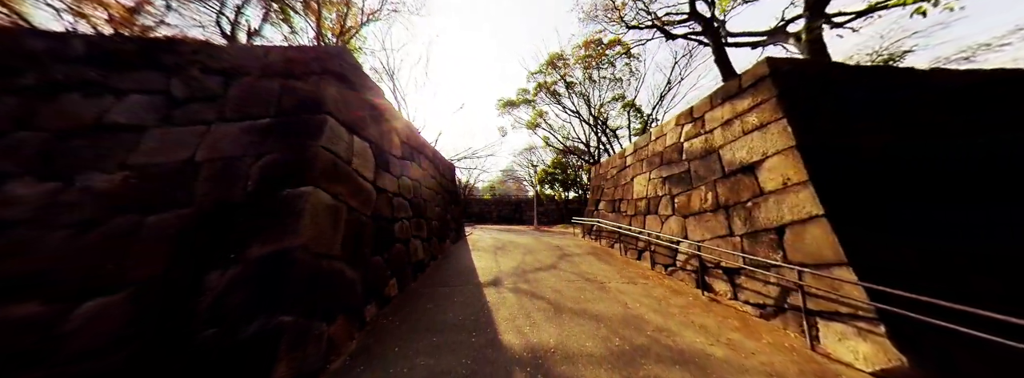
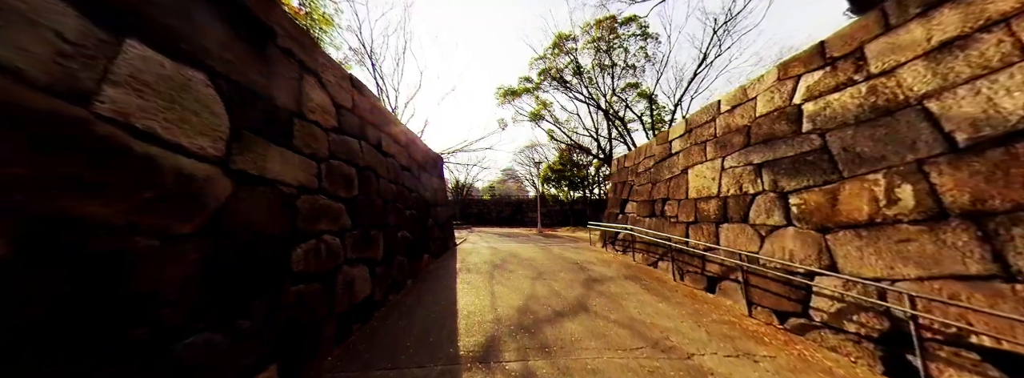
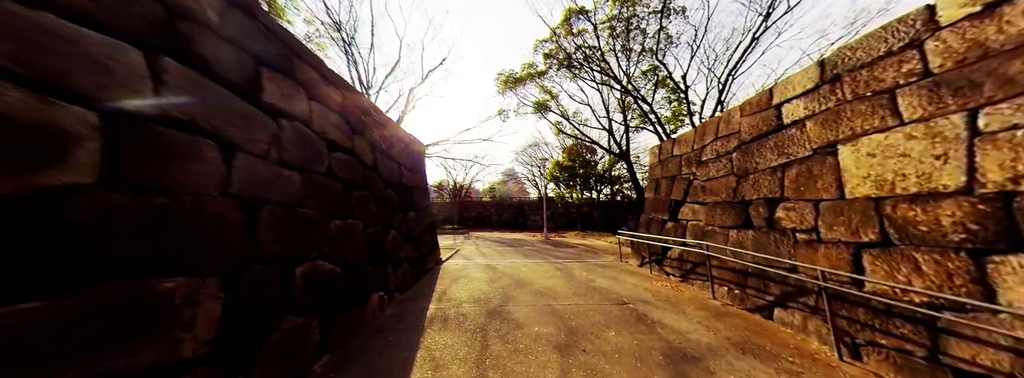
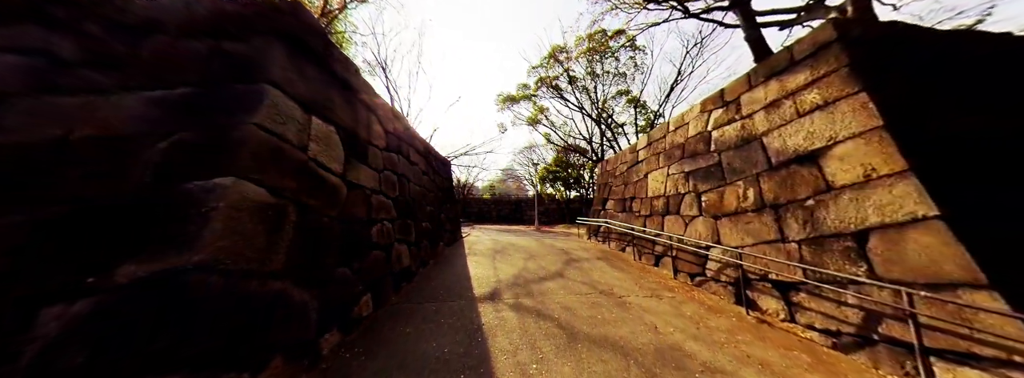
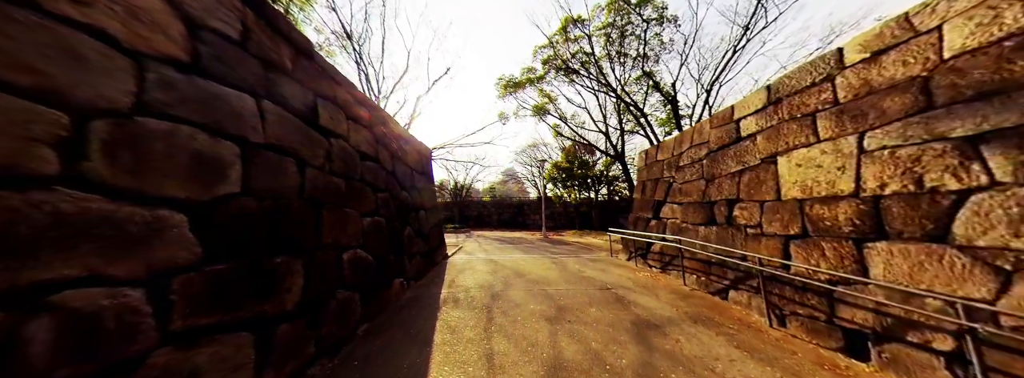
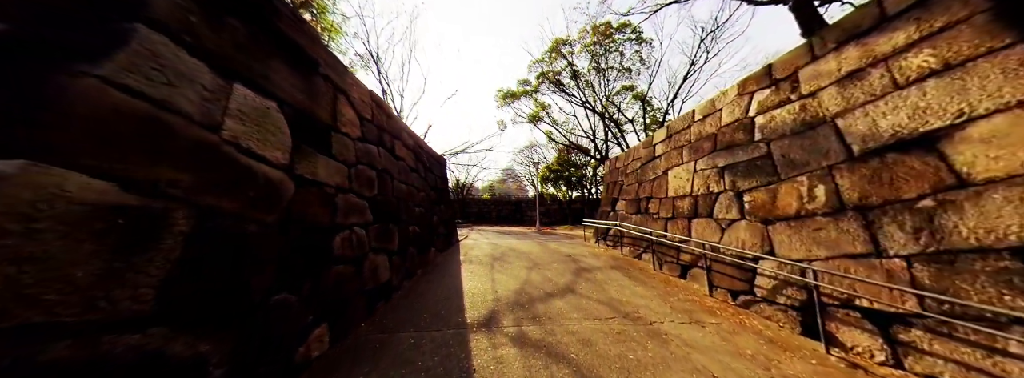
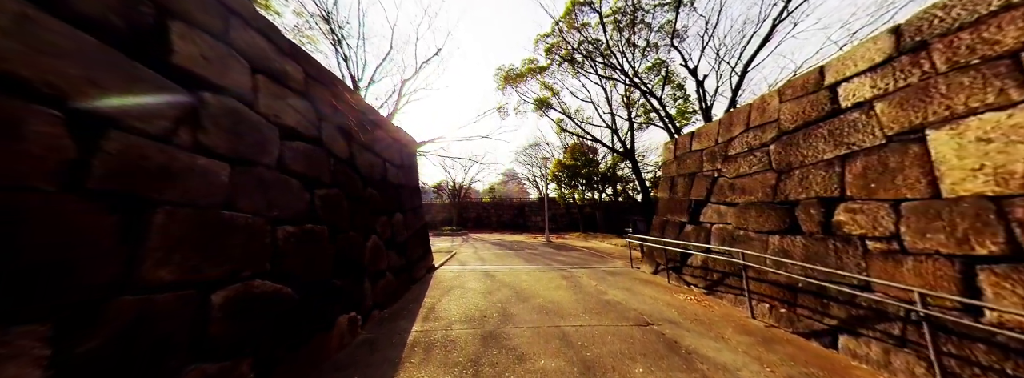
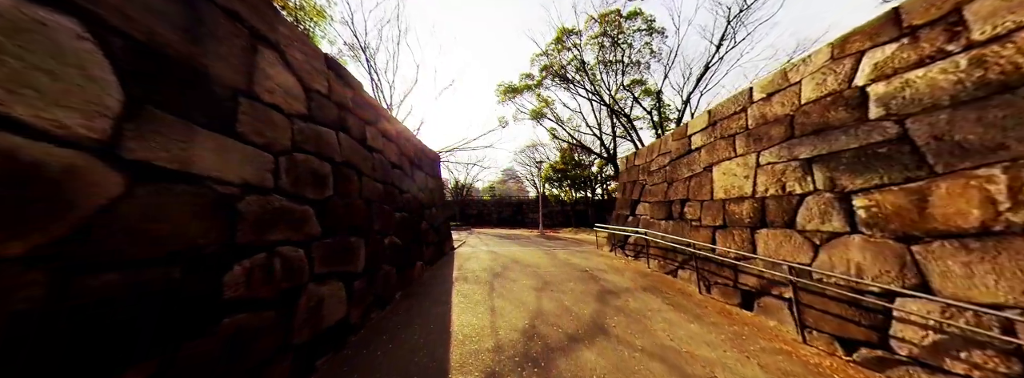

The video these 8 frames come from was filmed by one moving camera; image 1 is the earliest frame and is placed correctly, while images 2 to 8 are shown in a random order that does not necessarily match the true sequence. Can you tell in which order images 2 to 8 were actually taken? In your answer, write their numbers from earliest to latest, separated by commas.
4, 6, 2, 8, 5, 3, 7
